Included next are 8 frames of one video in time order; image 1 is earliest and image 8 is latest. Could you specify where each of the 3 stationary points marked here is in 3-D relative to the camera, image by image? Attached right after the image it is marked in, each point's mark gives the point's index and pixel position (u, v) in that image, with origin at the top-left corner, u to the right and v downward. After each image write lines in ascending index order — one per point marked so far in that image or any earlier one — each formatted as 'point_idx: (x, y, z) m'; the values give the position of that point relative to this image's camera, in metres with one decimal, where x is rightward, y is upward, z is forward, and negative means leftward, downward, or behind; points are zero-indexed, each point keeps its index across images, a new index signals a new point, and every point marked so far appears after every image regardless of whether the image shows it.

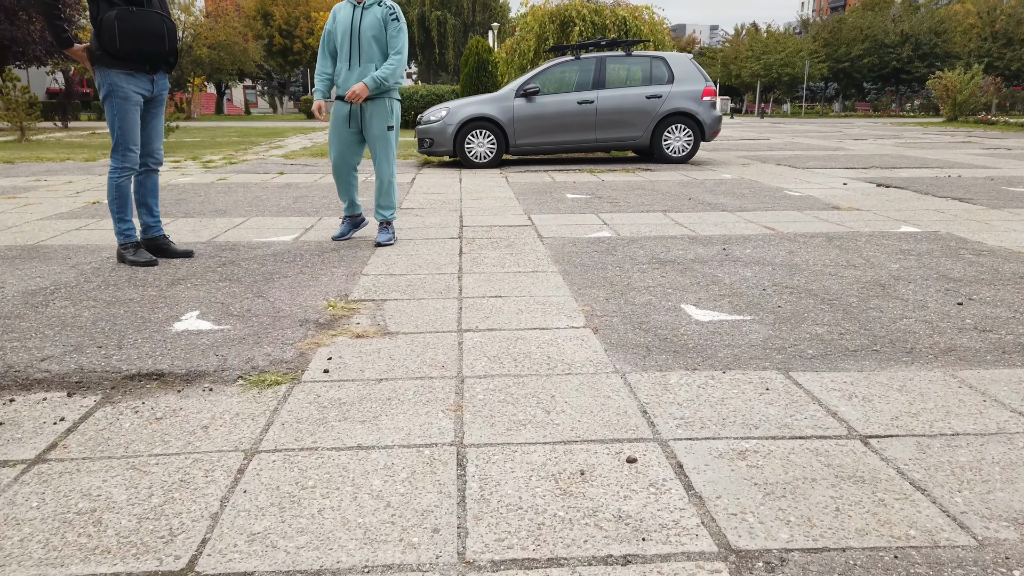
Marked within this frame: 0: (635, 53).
0: (+1.8, +3.4, +10.6) m
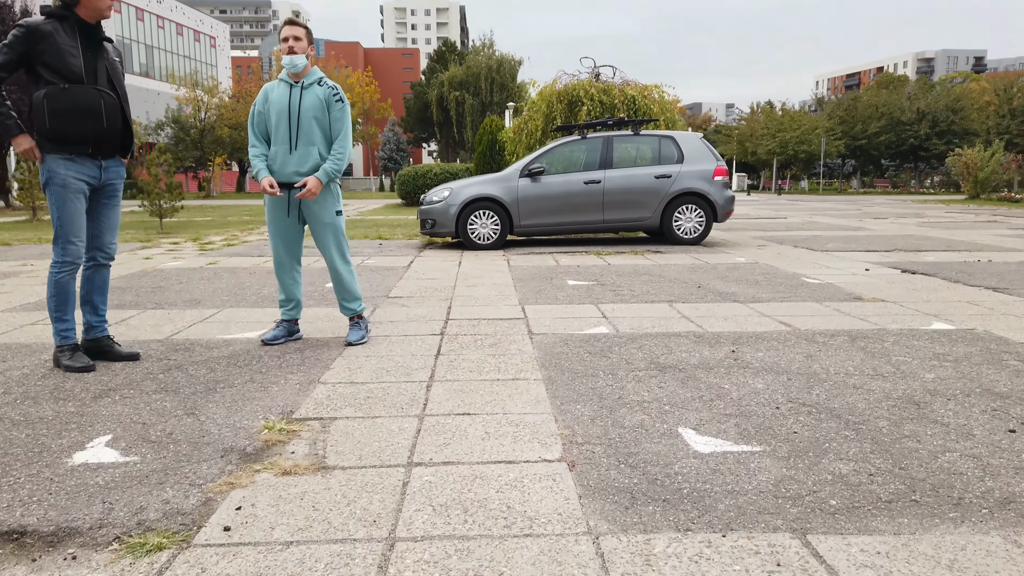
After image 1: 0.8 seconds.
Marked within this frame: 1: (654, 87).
0: (+1.9, +2.2, +10.4) m
1: (+2.4, +3.4, +12.5) m
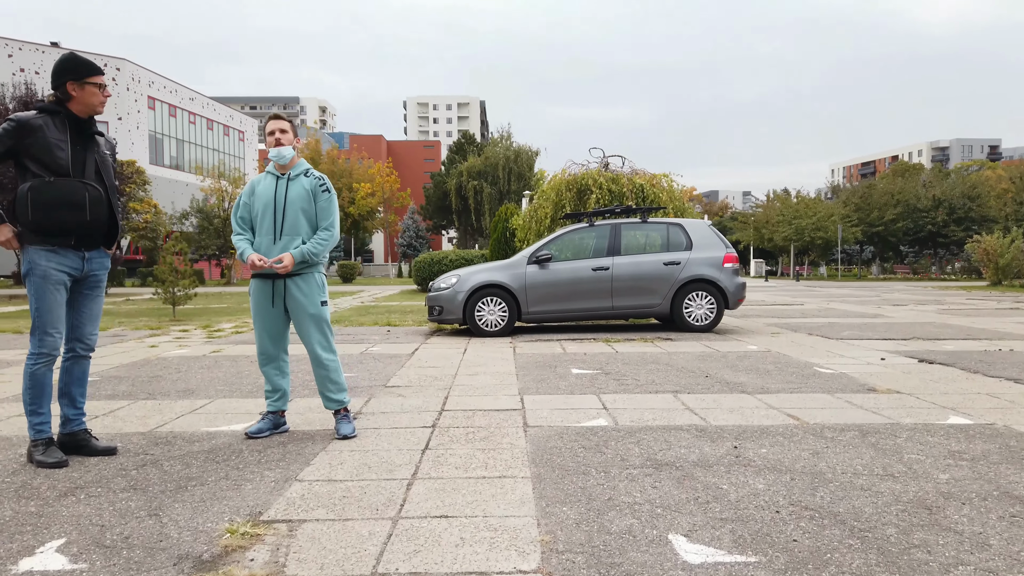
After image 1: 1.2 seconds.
0: (+2.0, +1.0, +10.4) m
1: (+2.6, +1.9, +12.6) m
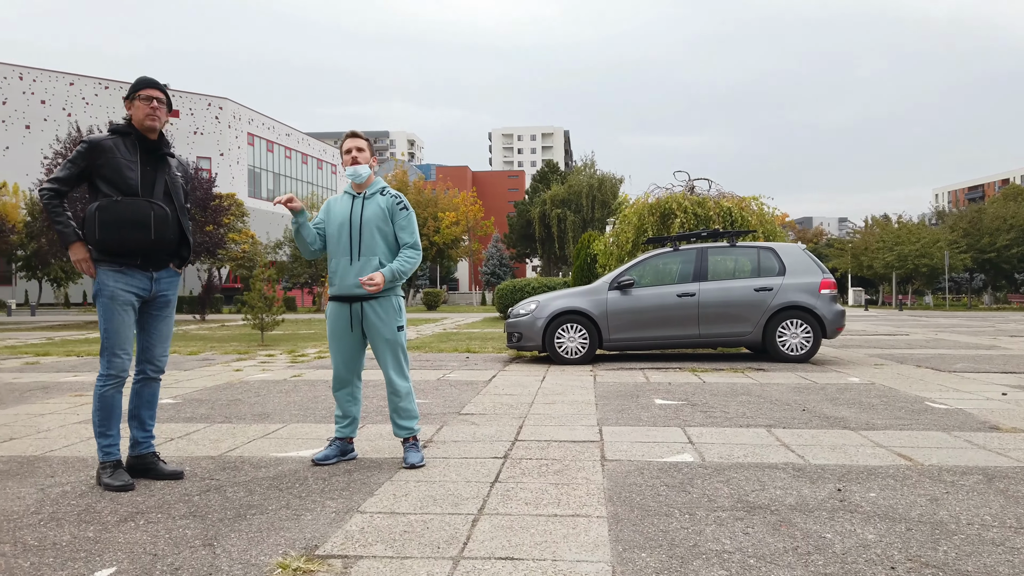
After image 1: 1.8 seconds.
0: (+3.1, +0.6, +10.0) m
1: (+3.9, +1.5, +12.1) m
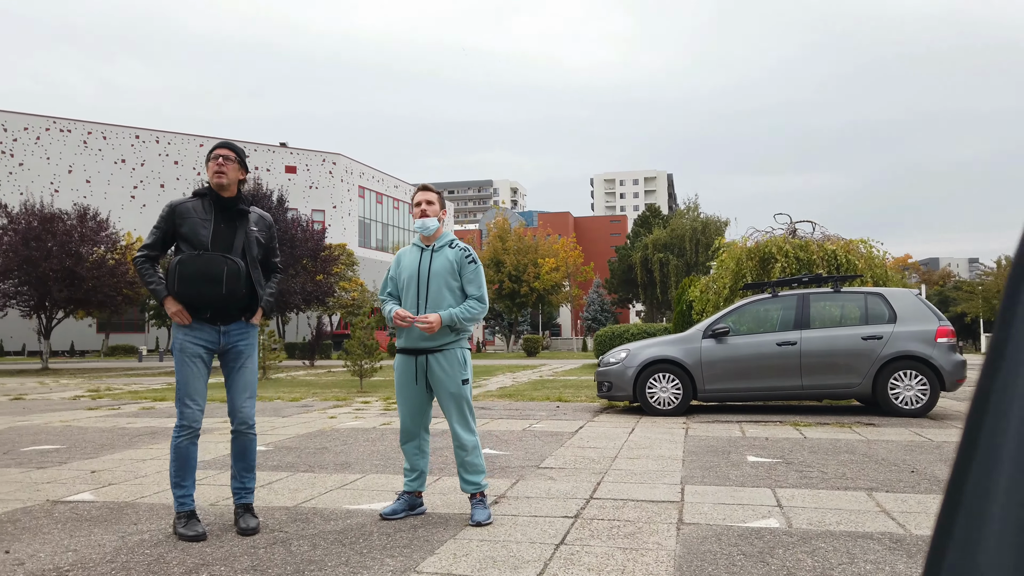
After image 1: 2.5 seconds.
0: (+4.2, 0.0, +9.4) m
1: (+5.4, +0.7, +11.4) m
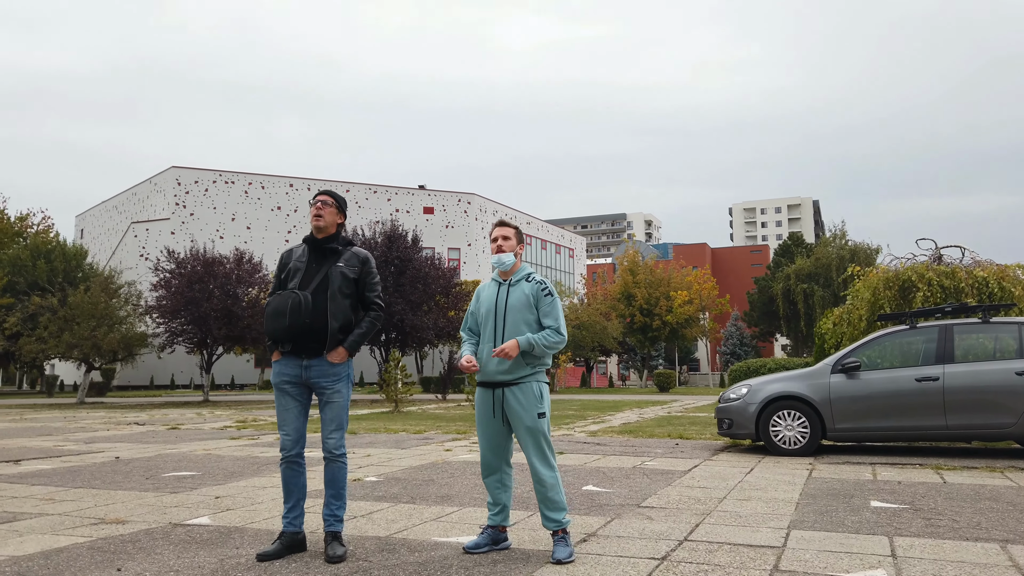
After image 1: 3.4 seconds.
0: (+5.6, -0.3, +8.5) m
1: (+7.1, +0.3, +10.3) m
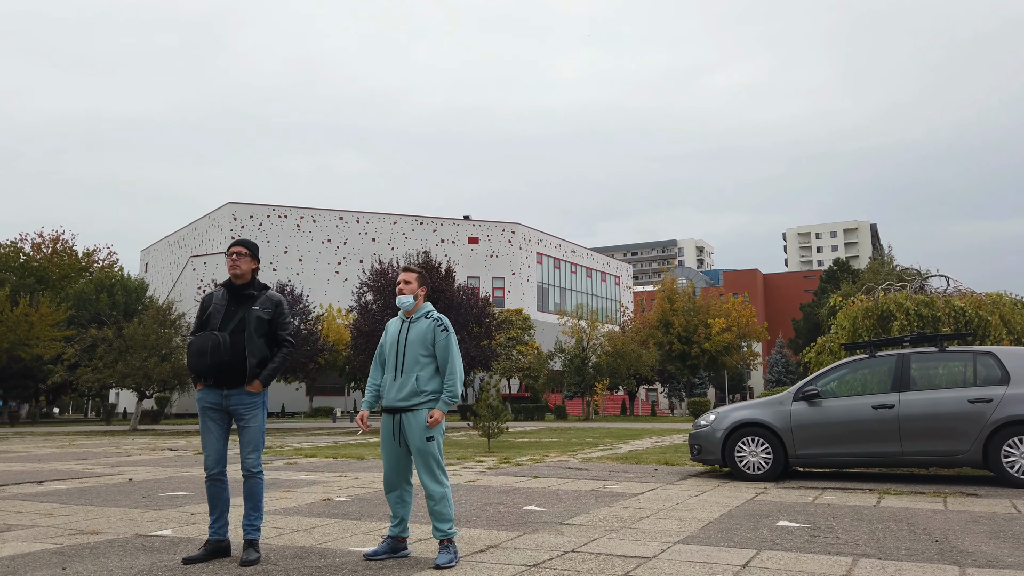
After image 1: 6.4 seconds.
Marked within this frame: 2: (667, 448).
0: (+5.3, -0.7, +8.7) m
1: (+6.9, -0.1, +10.4) m
2: (+3.2, -3.3, +15.4) m
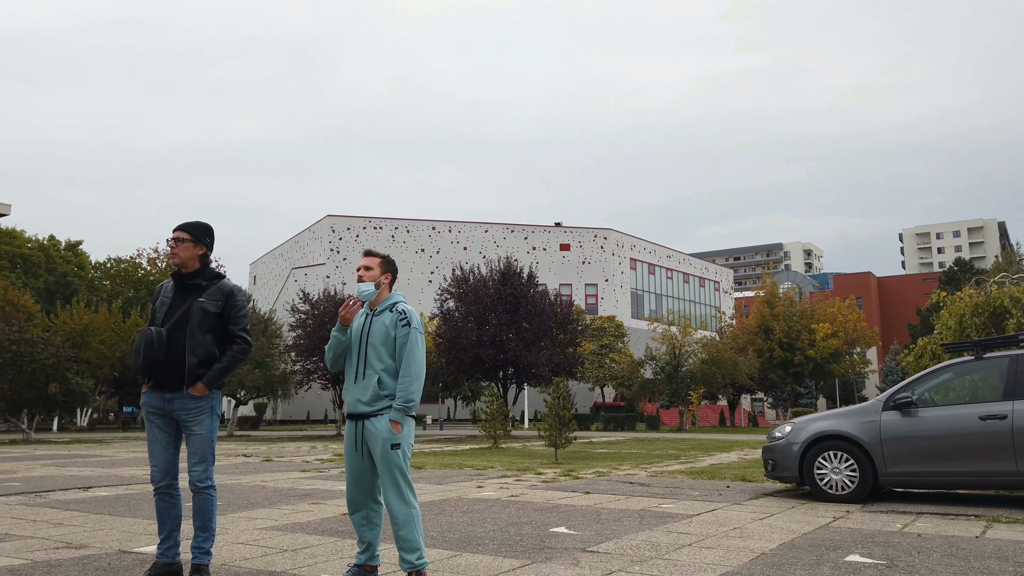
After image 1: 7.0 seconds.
0: (+5.7, -0.6, +7.2) m
1: (+7.5, +0.1, +8.7) m
2: (+4.6, -3.3, +14.1) m
